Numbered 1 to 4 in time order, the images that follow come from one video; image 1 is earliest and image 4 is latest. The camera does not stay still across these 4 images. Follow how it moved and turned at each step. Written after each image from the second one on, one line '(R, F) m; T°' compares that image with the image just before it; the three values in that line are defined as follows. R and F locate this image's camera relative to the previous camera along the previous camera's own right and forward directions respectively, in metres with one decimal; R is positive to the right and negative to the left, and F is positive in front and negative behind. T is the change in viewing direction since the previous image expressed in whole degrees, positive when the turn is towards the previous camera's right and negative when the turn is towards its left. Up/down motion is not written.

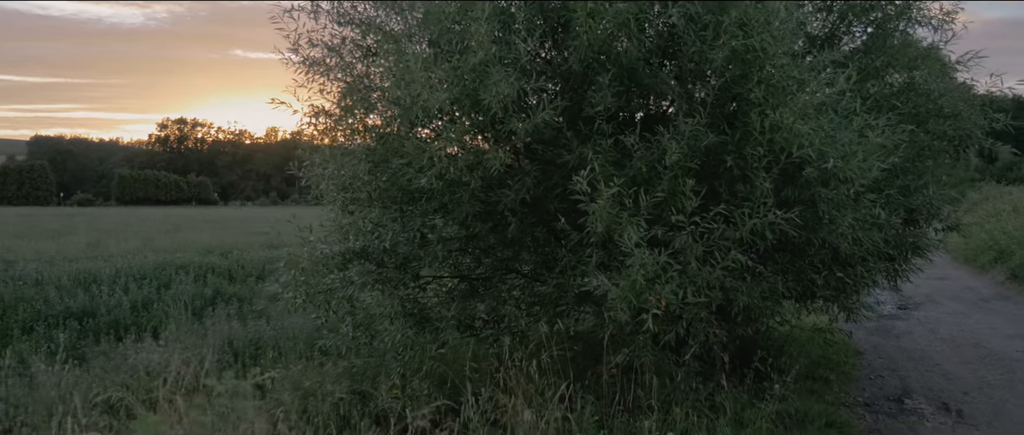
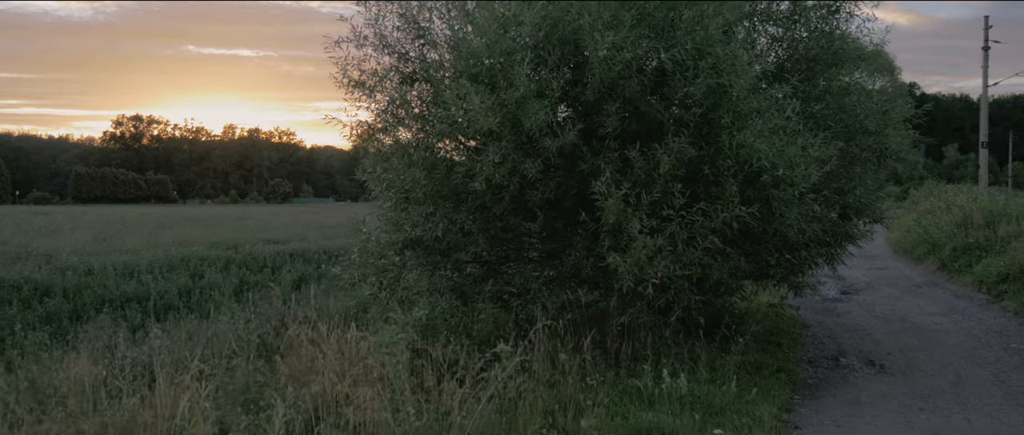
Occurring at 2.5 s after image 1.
(-0.6, -1.4) m; +3°
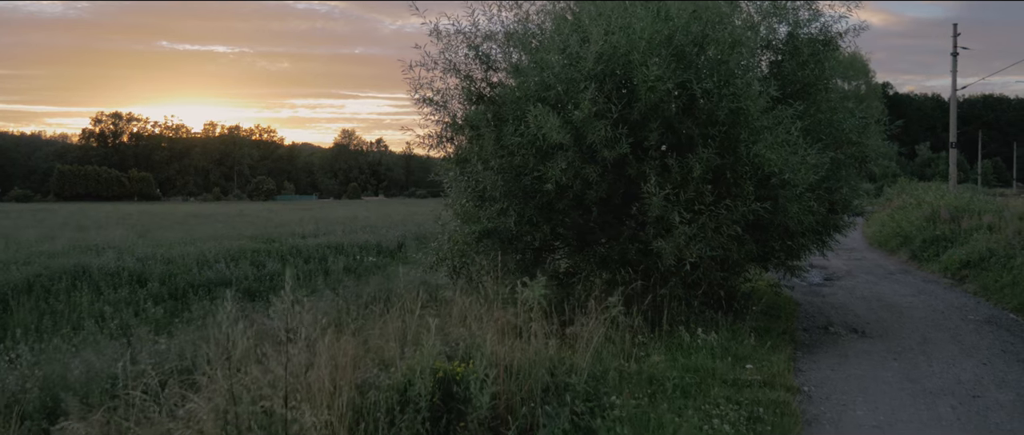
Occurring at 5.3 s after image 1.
(-0.9, -1.6) m; +2°
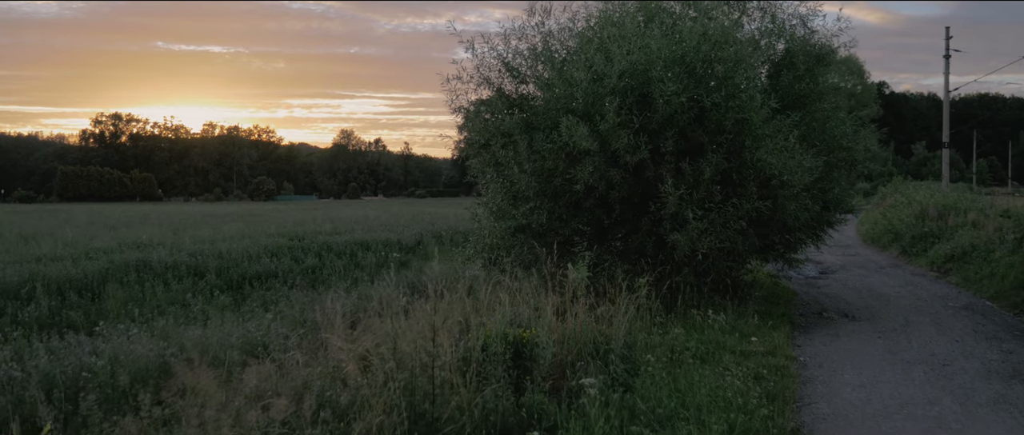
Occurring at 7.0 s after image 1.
(-0.4, -1.2) m; 0°
